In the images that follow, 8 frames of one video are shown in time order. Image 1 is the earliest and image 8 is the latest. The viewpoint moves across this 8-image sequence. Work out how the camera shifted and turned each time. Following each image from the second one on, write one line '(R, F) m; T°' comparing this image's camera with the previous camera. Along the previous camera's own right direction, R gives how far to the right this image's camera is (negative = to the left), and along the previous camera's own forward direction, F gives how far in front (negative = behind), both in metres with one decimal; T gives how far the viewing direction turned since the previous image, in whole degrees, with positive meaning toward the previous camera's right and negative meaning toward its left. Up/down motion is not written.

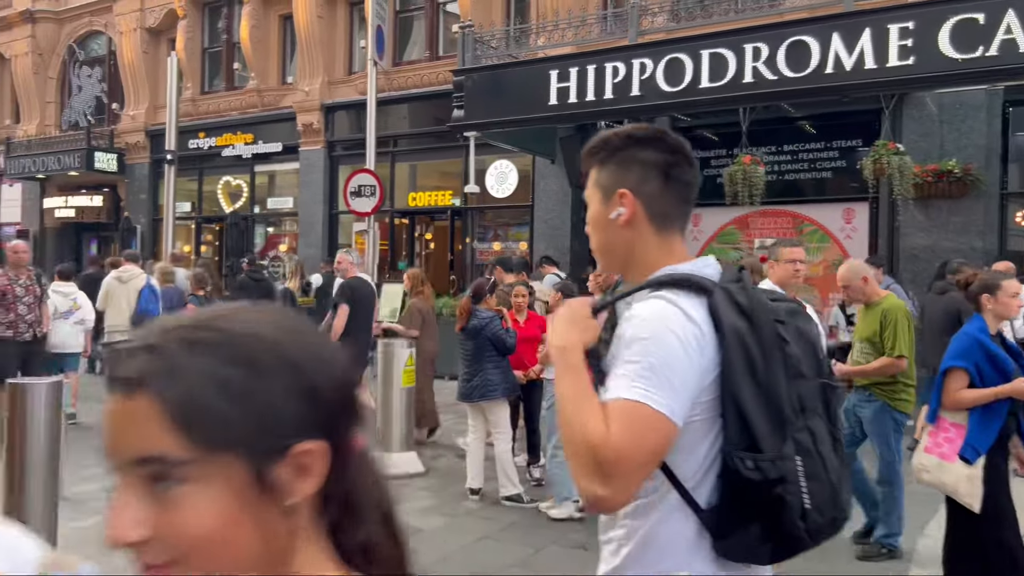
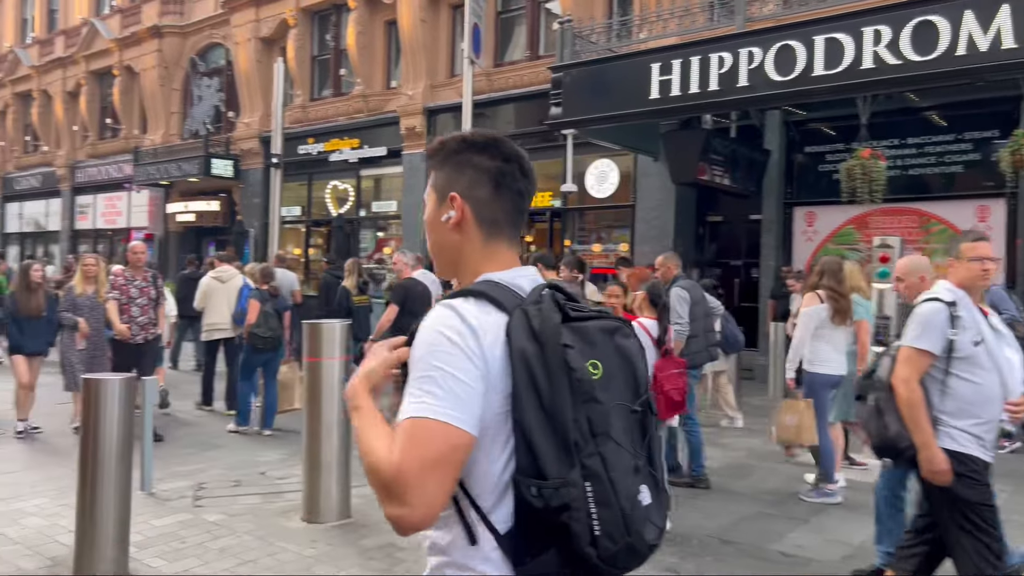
(+0.1, +0.3) m; -8°
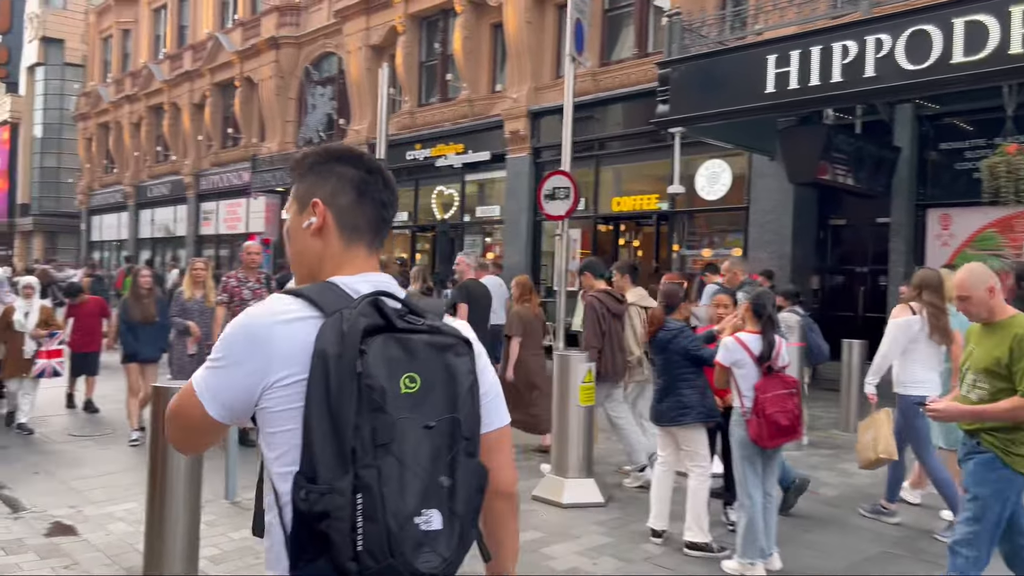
(+0.1, +0.4) m; -8°
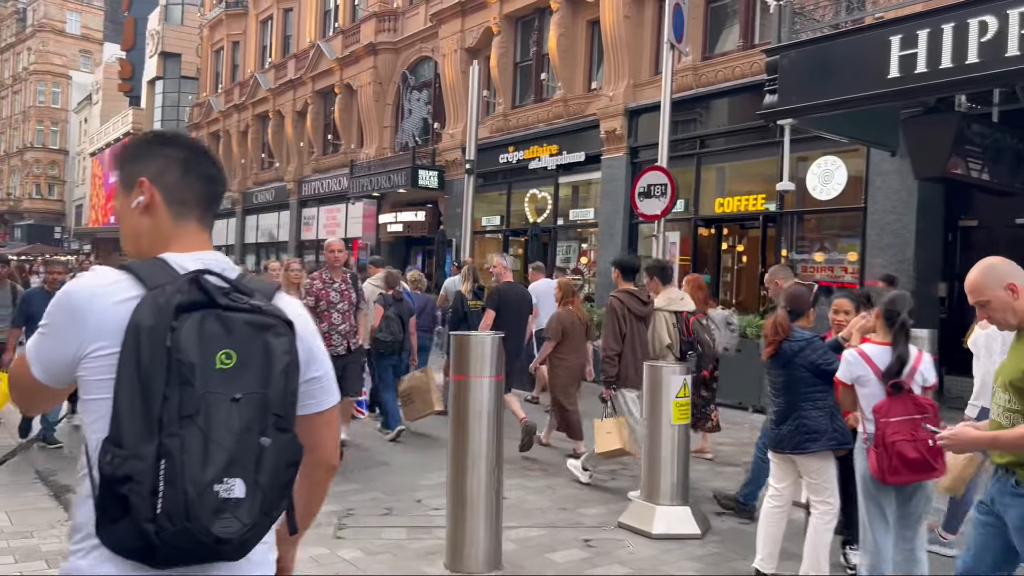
(+0.1, +0.6) m; -7°
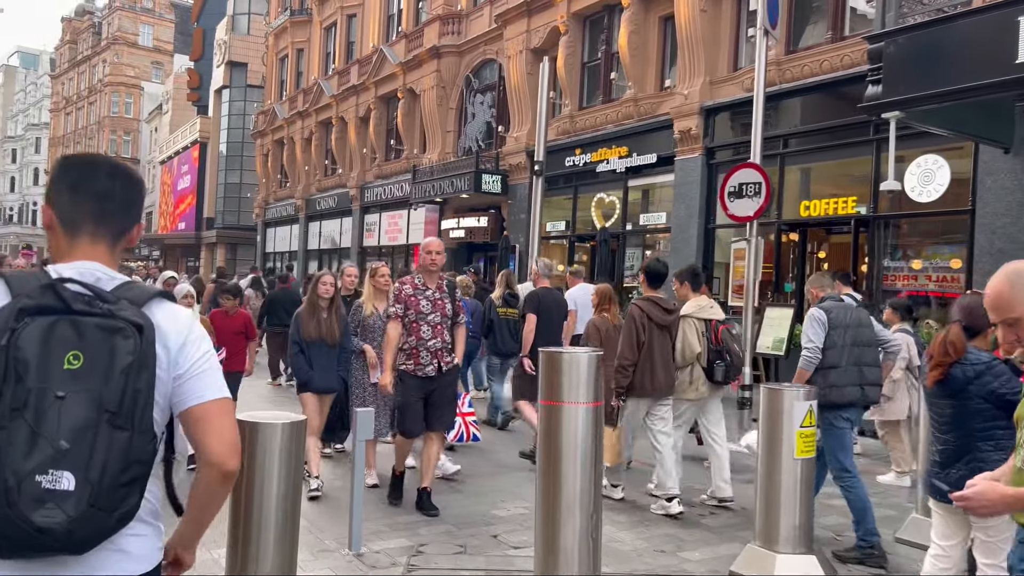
(-0.2, +0.6) m; -4°
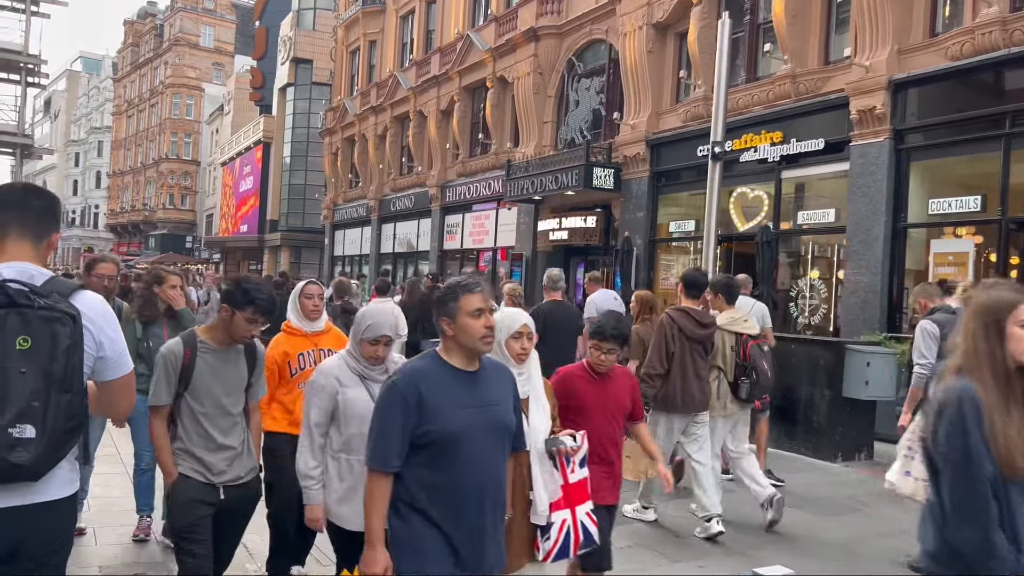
(-1.5, +2.3) m; -3°
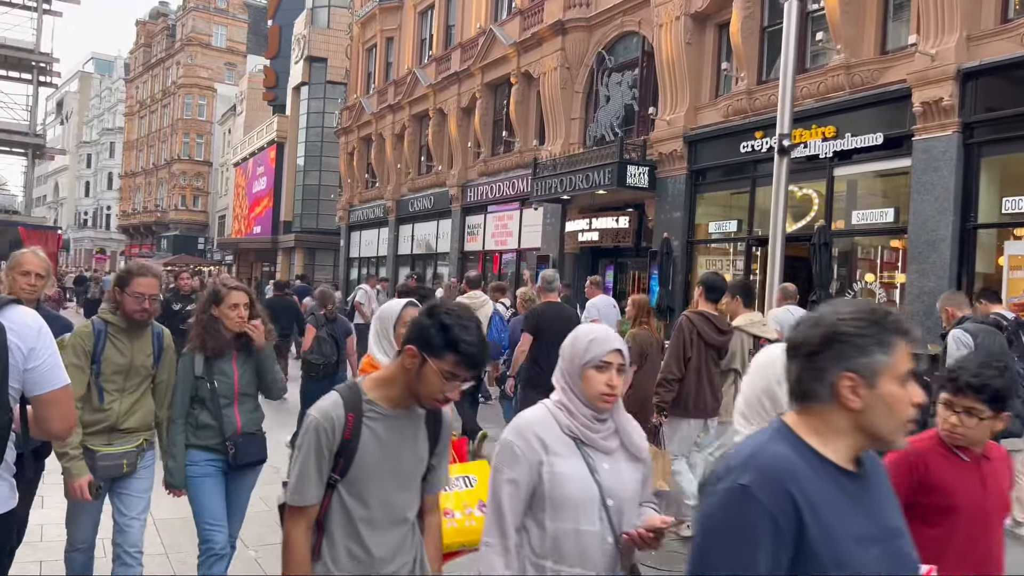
(-0.4, +0.8) m; -1°
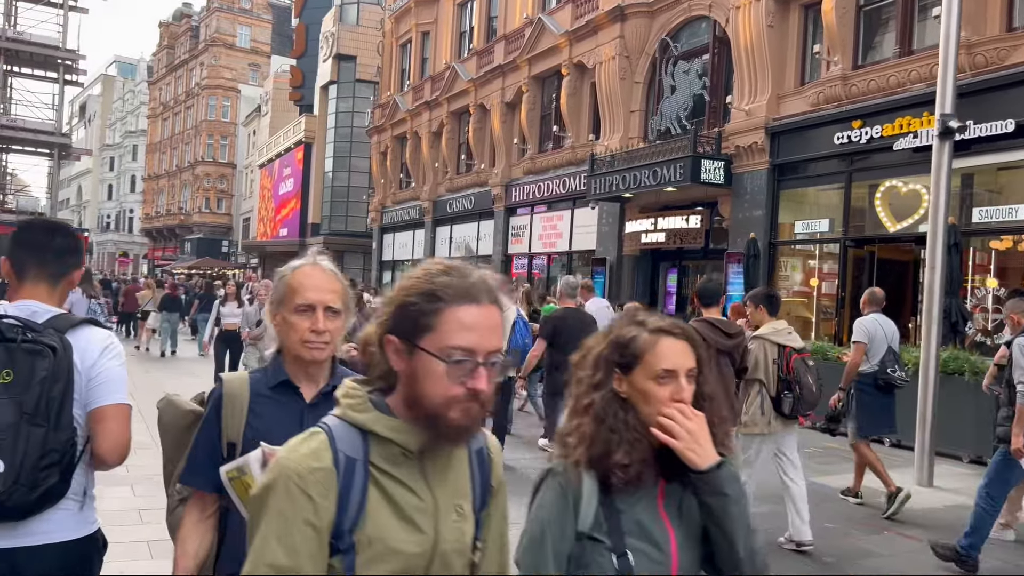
(-0.9, +1.3) m; -1°
